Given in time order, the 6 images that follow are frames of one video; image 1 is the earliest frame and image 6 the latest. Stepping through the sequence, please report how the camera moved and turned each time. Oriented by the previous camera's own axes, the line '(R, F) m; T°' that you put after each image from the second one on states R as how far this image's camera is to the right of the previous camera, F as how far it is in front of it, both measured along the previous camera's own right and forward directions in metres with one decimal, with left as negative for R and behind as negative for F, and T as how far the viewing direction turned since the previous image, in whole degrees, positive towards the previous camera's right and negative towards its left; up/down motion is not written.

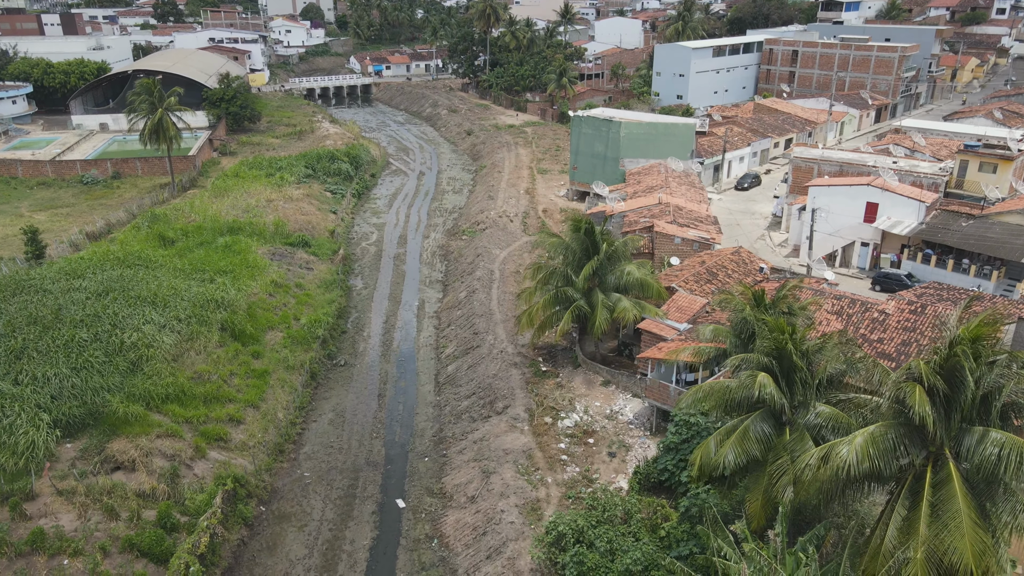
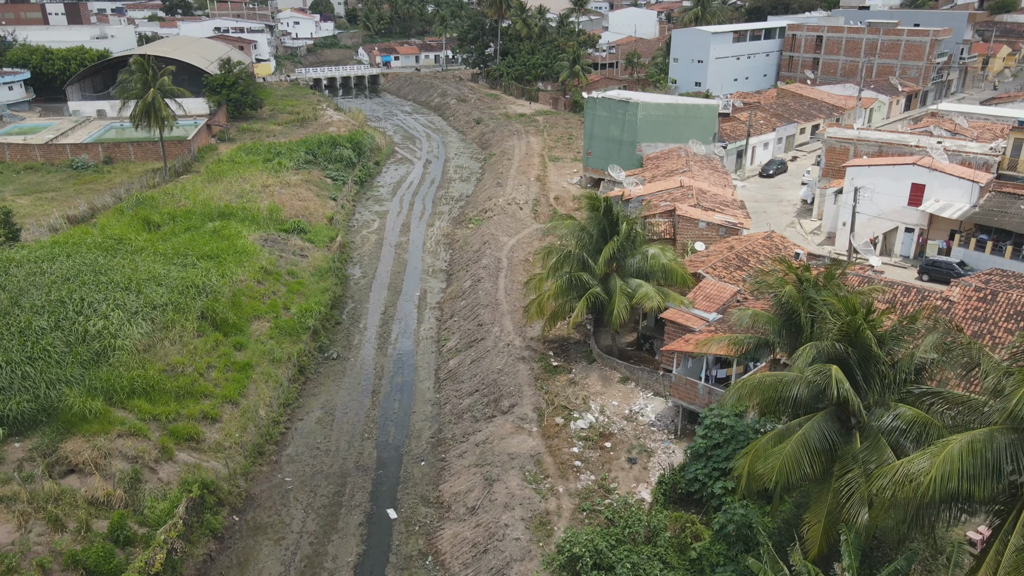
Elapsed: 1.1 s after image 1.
(+0.1, +2.3) m; -1°
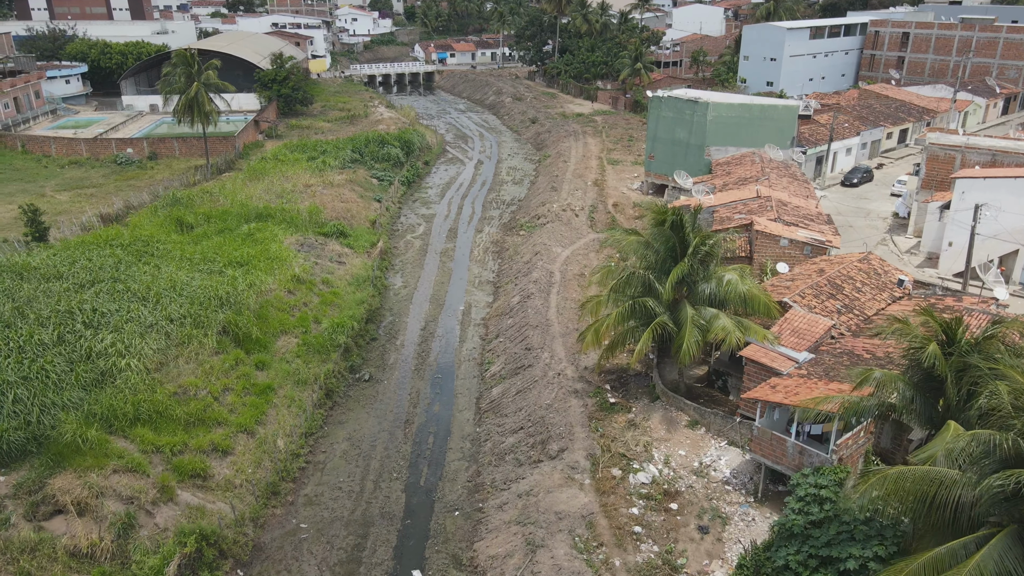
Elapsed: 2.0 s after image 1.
(-0.1, +2.6) m; -4°
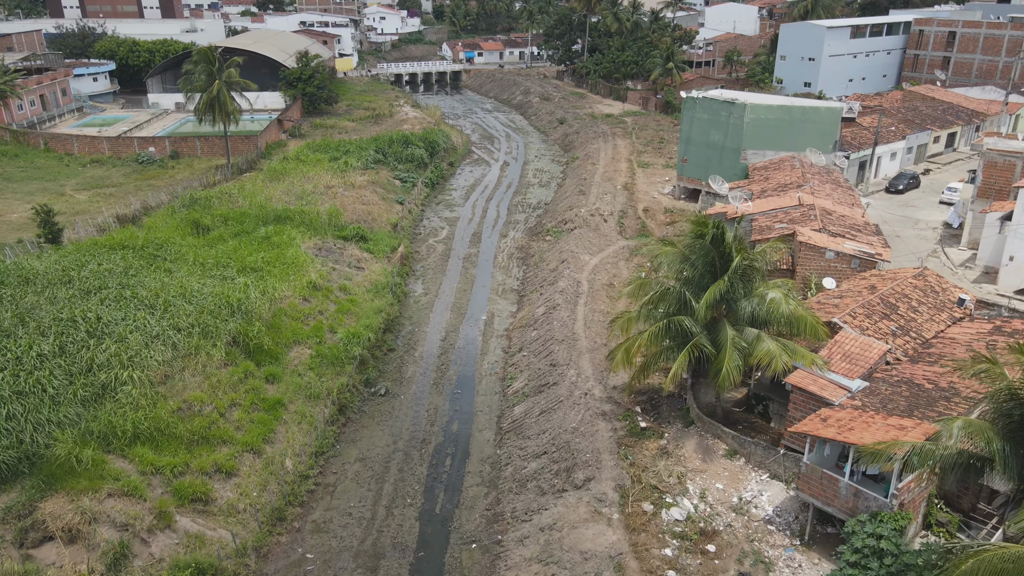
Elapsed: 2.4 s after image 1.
(0.0, +1.2) m; -2°
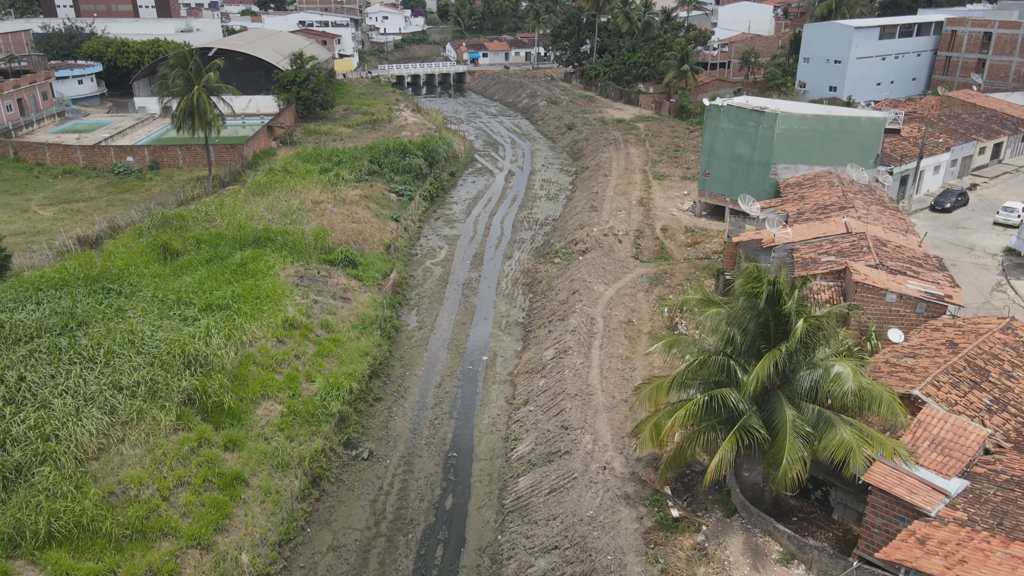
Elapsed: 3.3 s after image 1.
(0.0, +3.0) m; 0°
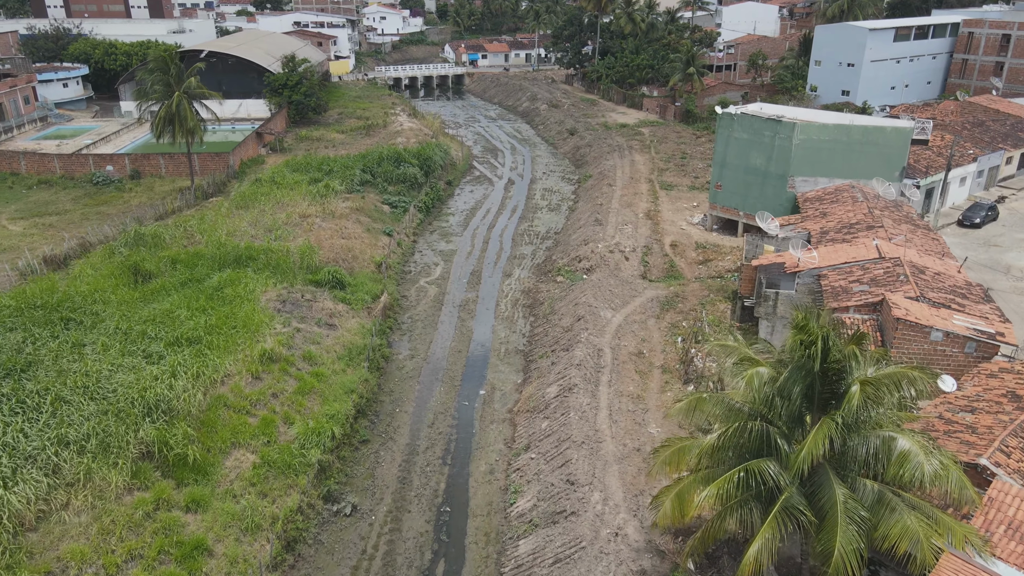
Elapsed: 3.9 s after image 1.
(0.0, +1.9) m; 0°
